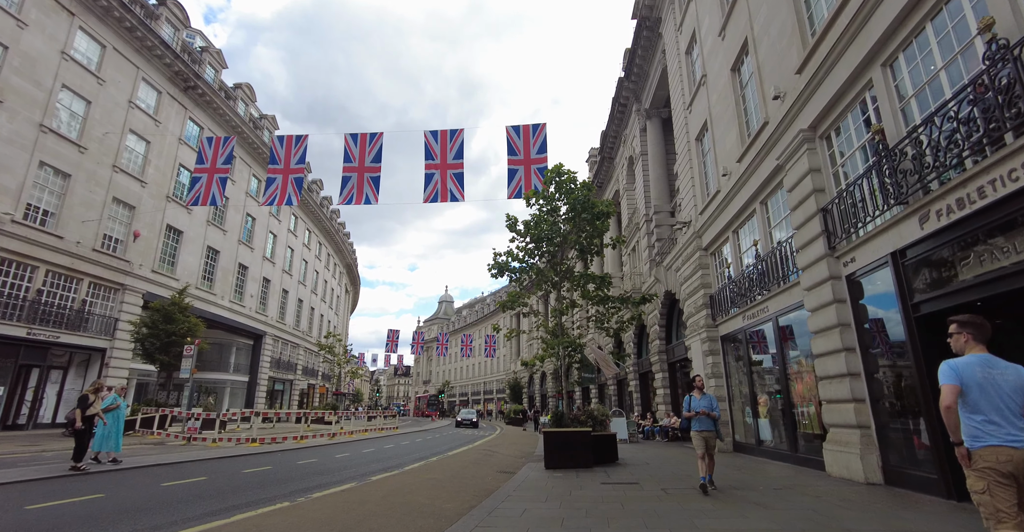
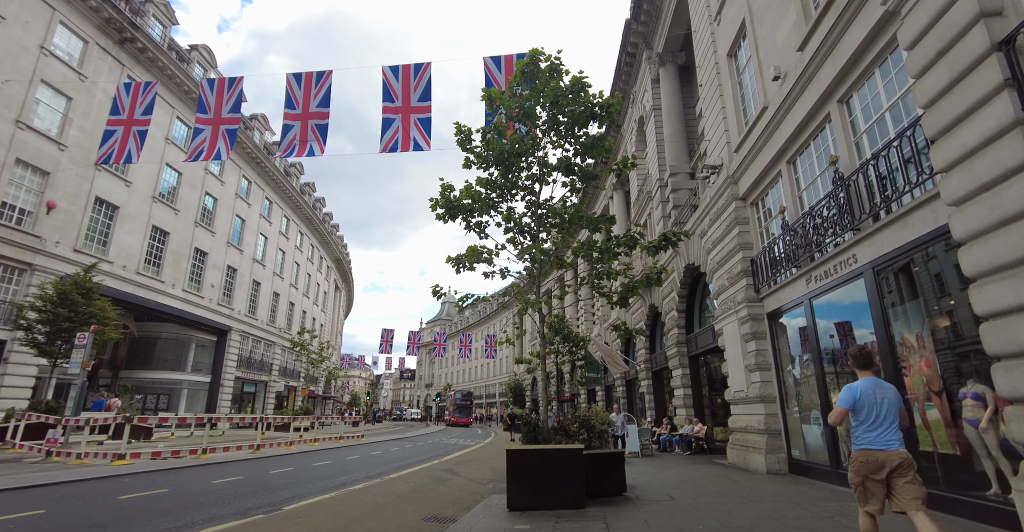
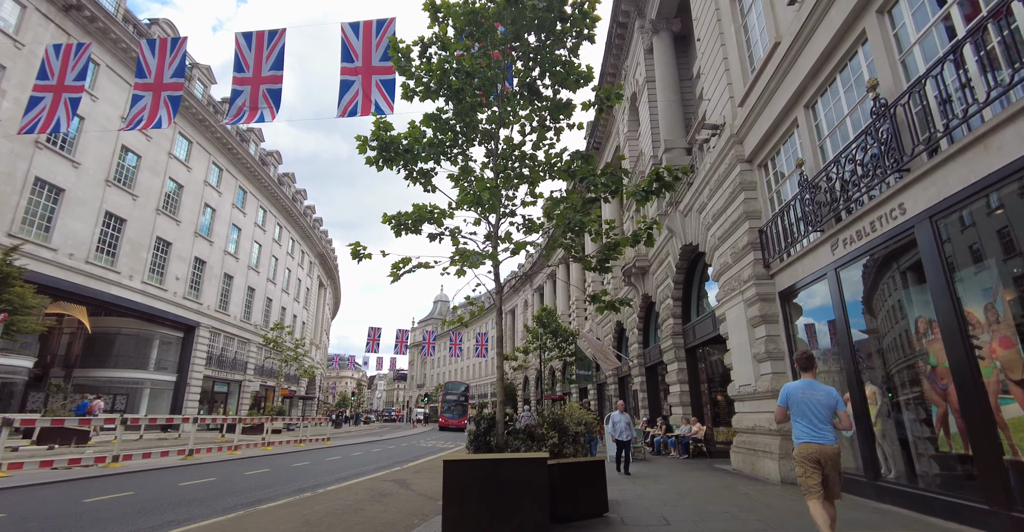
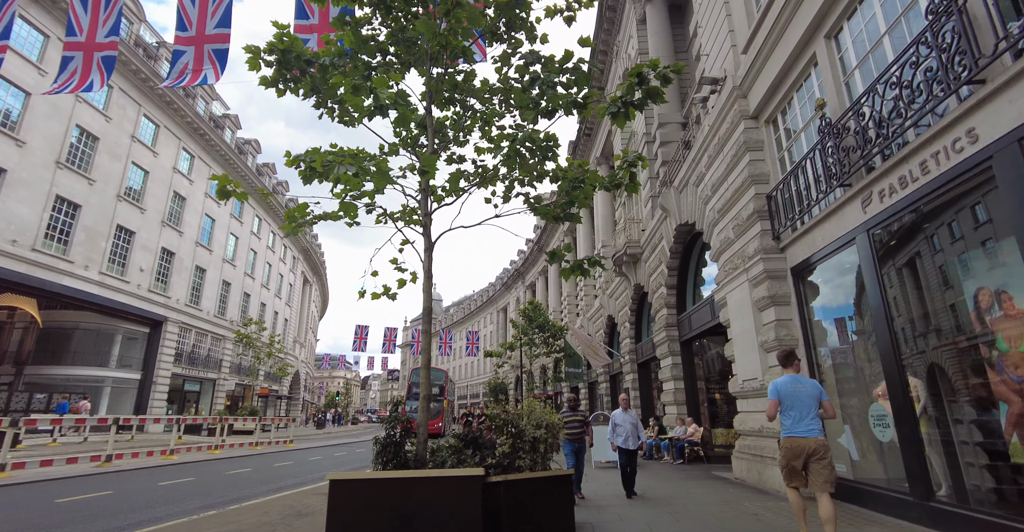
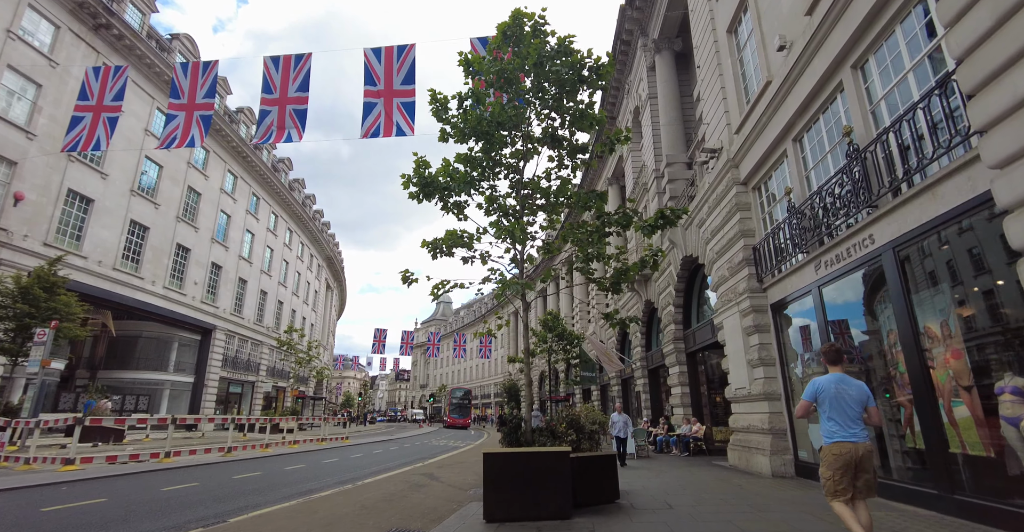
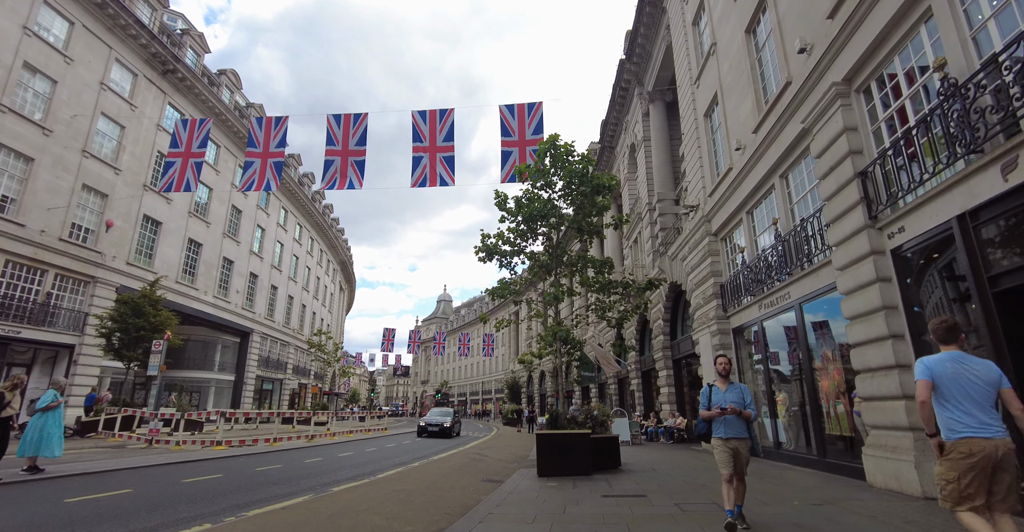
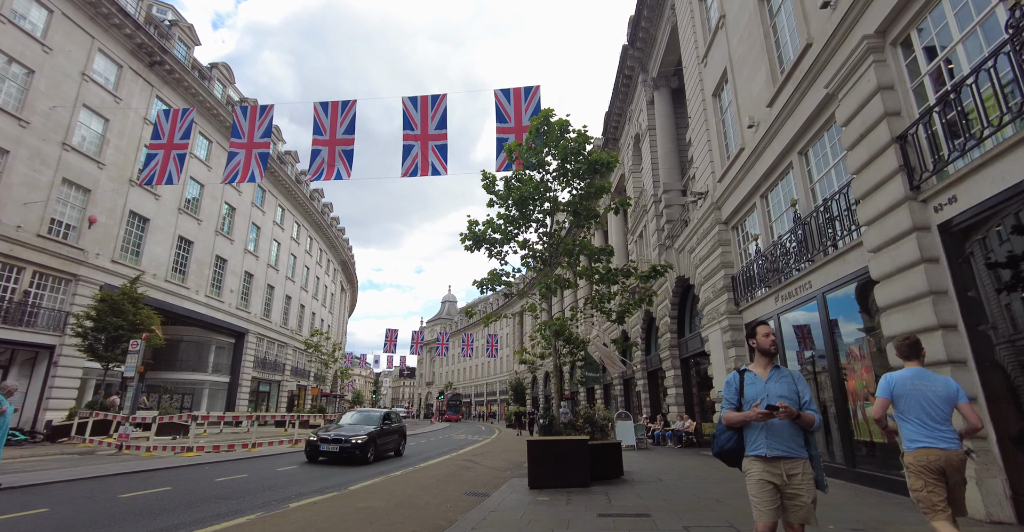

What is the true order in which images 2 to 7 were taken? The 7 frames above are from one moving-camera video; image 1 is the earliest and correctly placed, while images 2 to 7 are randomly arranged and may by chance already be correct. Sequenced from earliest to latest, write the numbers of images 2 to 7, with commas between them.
6, 7, 2, 5, 3, 4
